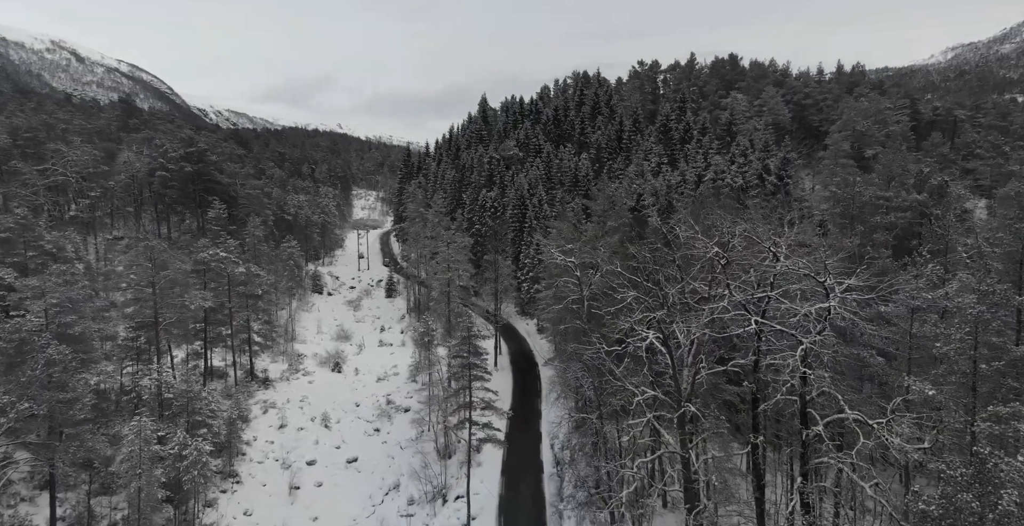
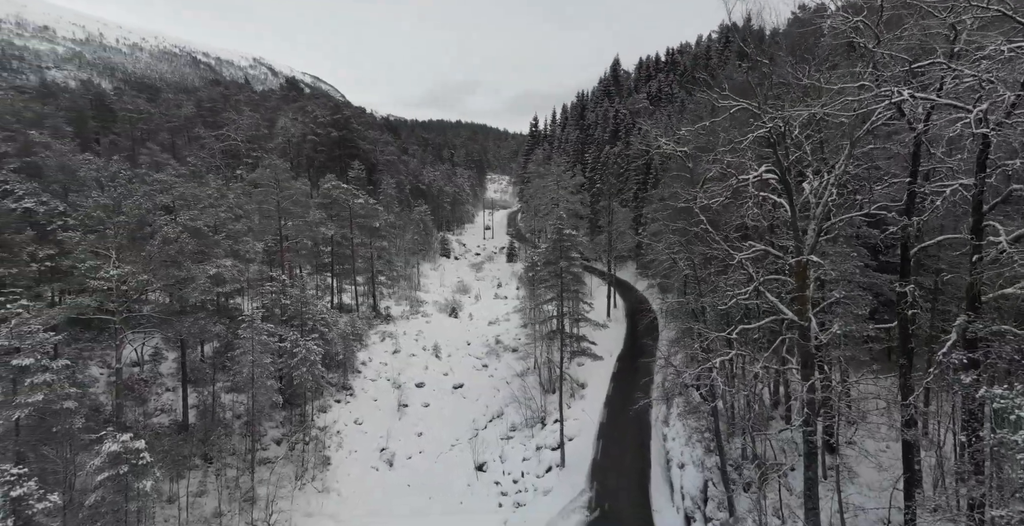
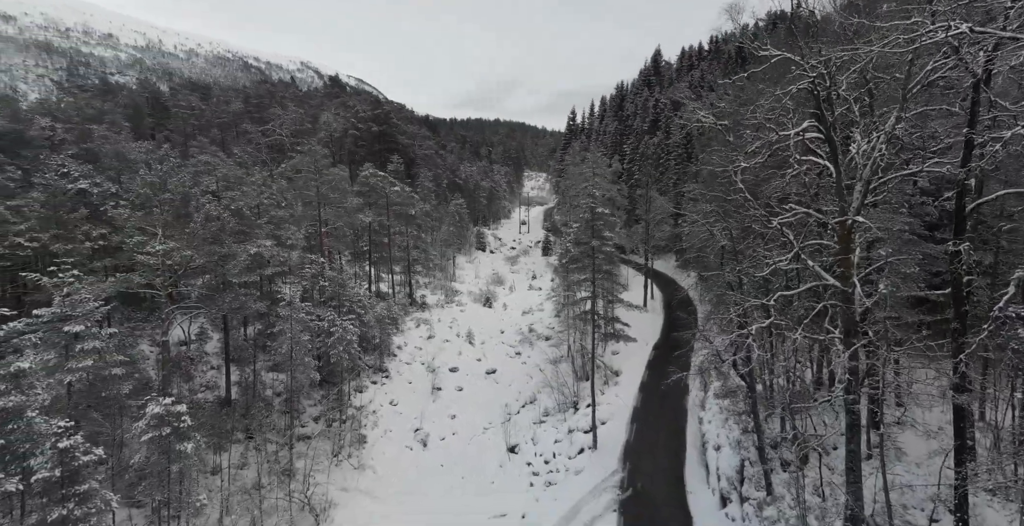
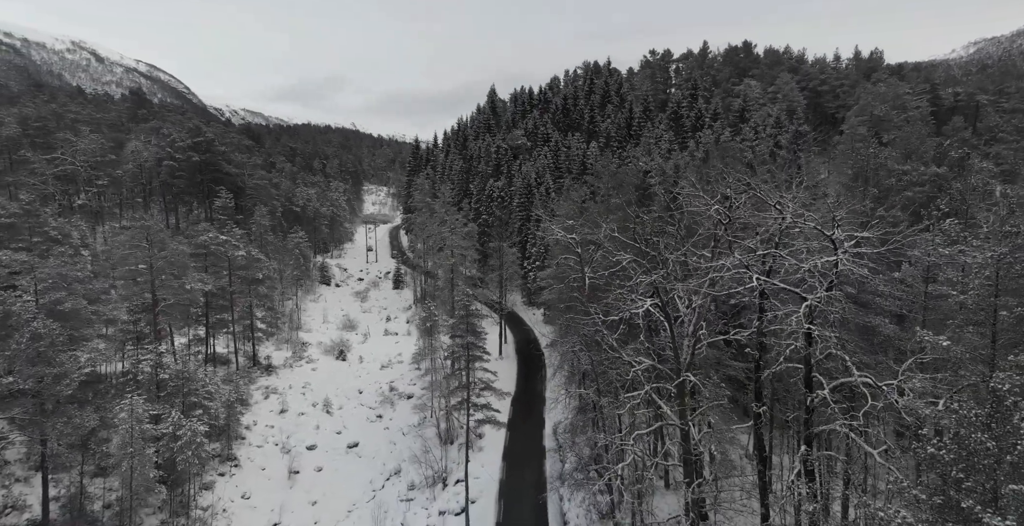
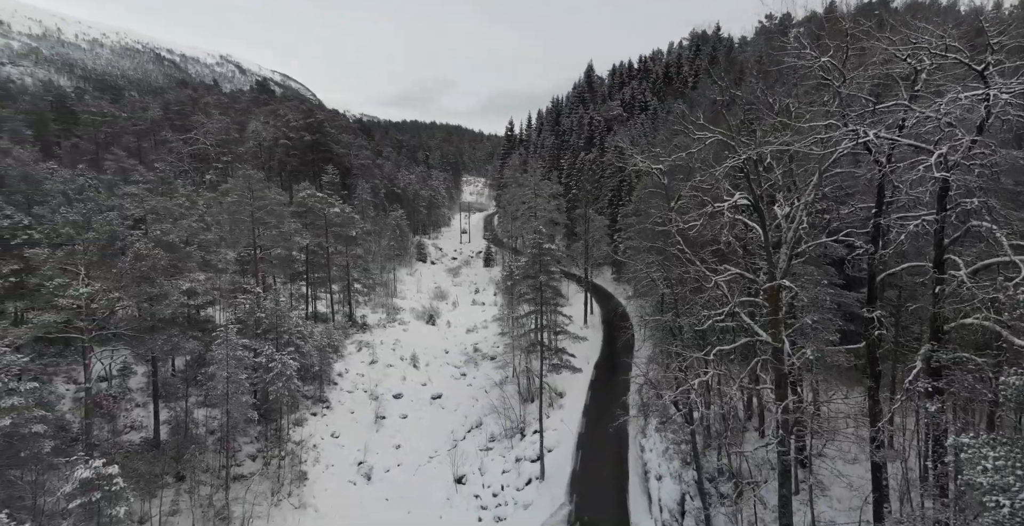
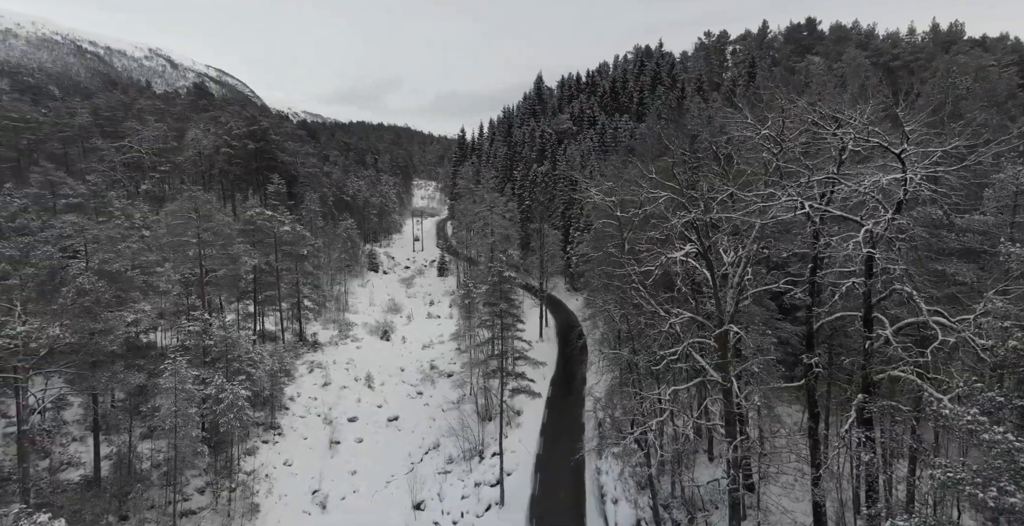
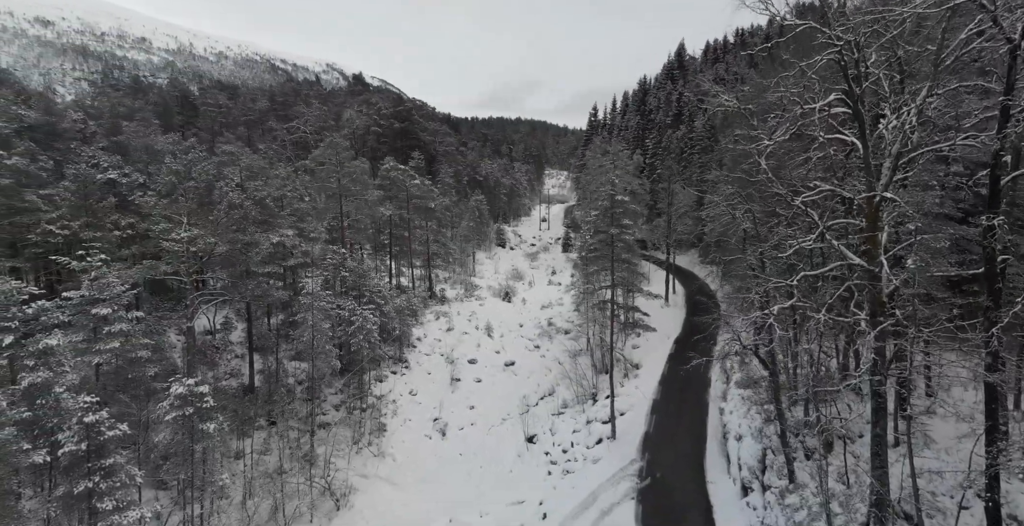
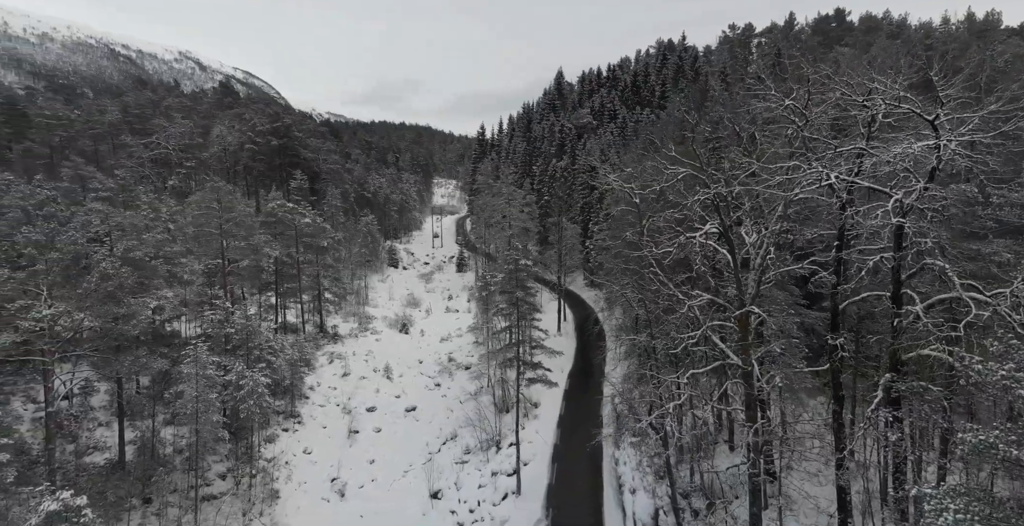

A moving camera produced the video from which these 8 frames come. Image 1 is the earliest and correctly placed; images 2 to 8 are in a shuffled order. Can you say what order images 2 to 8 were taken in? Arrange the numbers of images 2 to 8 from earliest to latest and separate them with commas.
4, 6, 8, 5, 2, 3, 7
